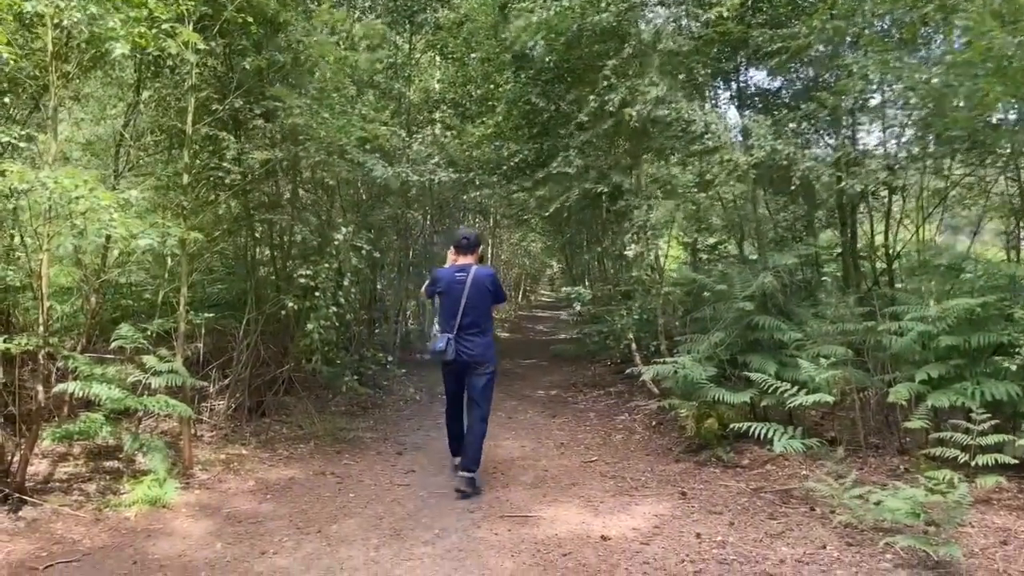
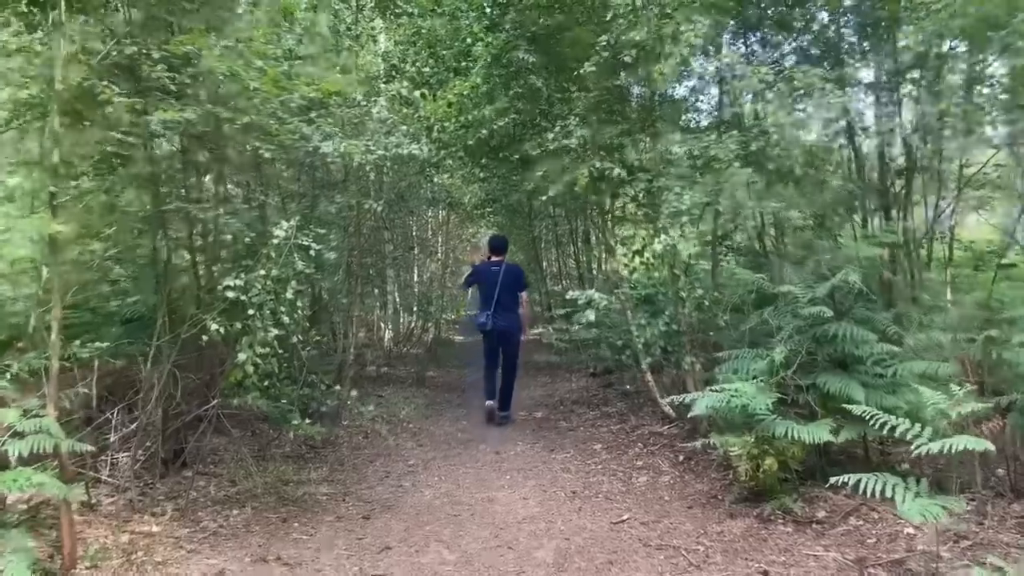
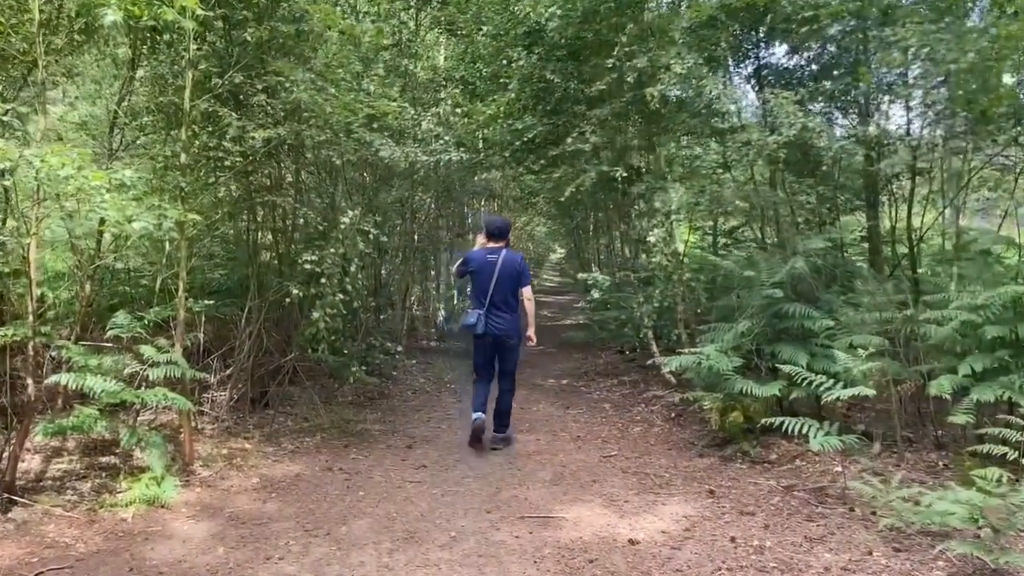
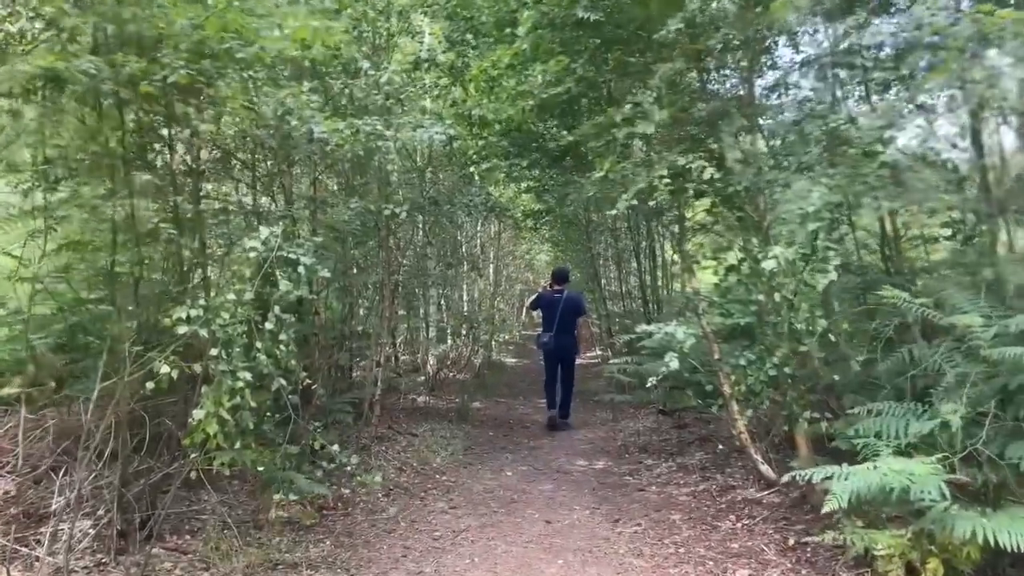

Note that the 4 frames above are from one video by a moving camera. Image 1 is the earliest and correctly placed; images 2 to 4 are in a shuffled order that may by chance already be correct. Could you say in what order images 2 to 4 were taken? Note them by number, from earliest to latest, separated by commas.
3, 2, 4
